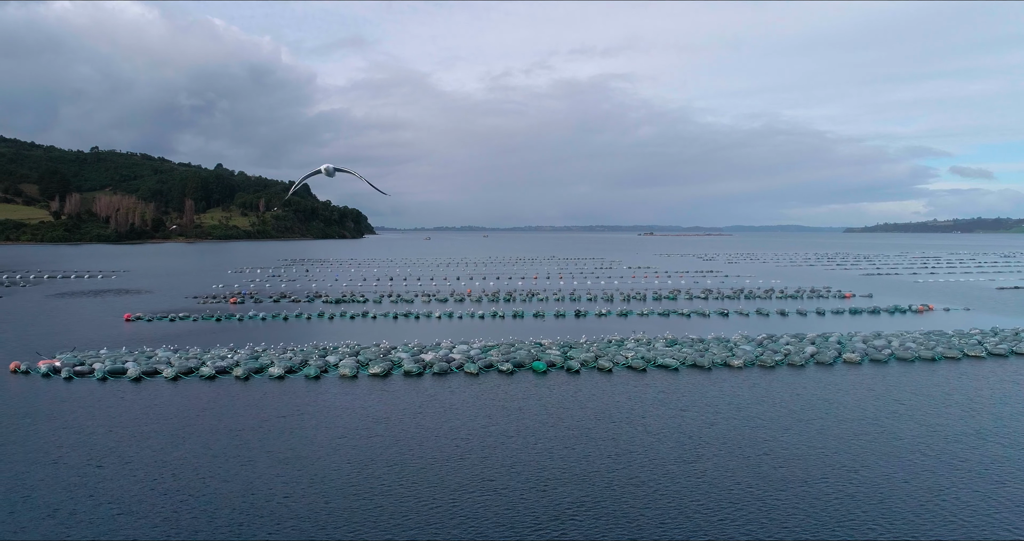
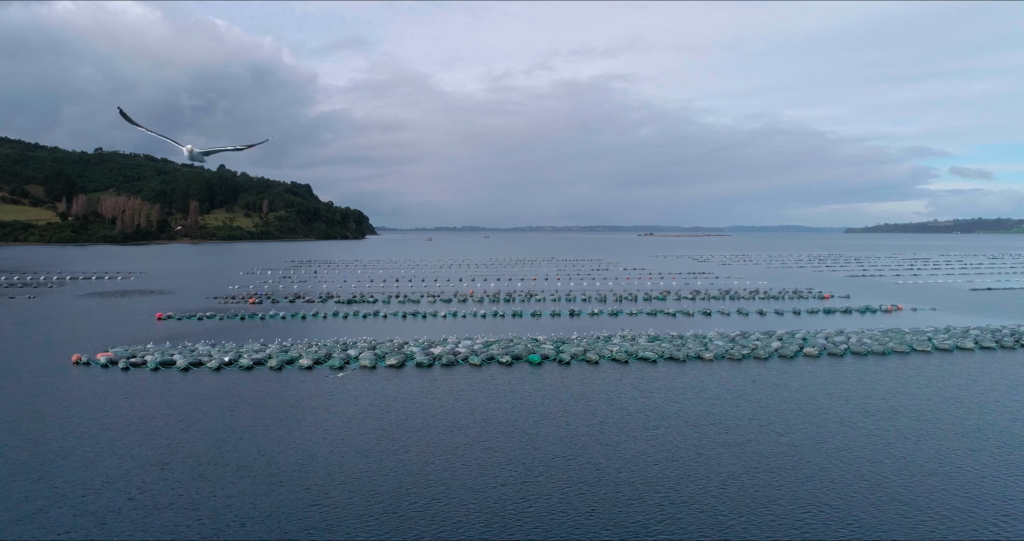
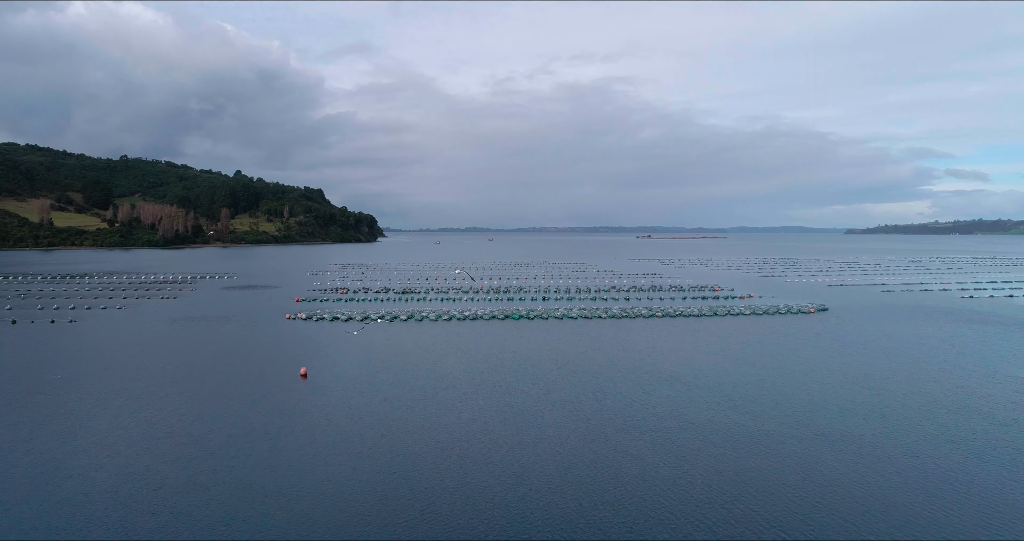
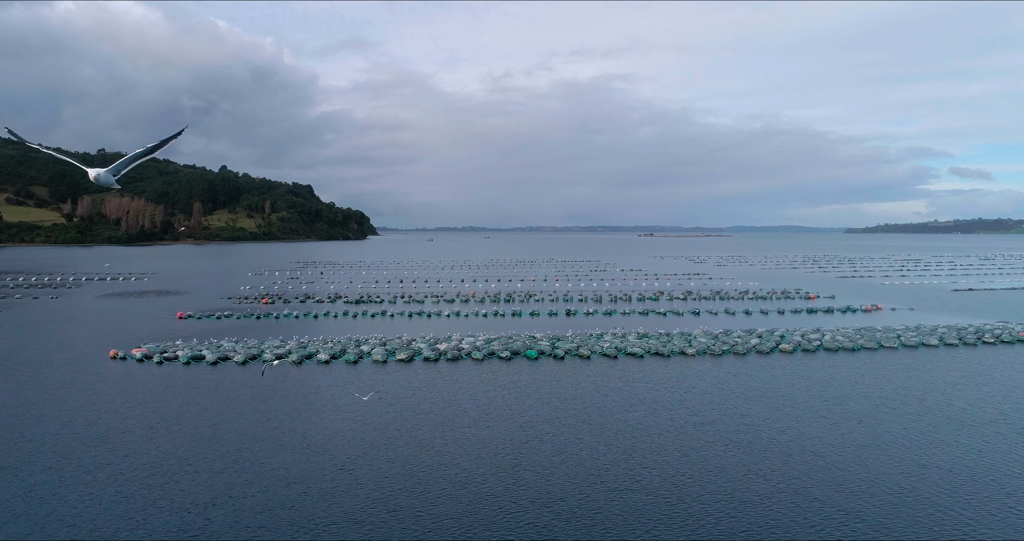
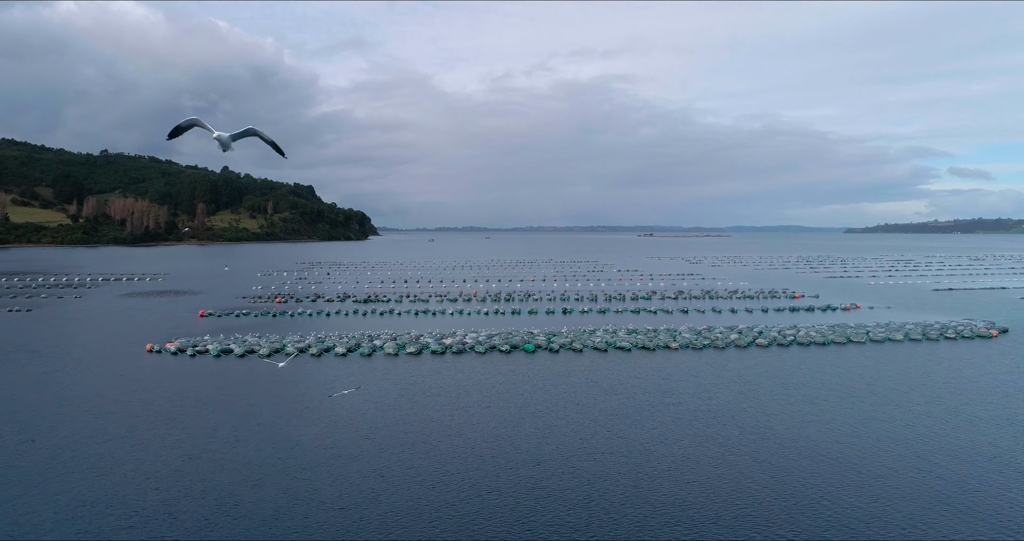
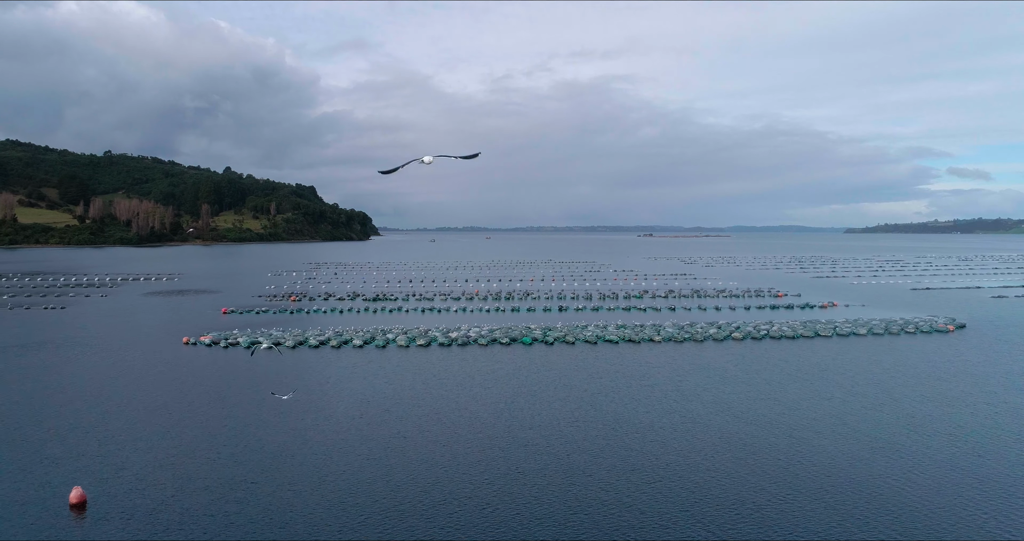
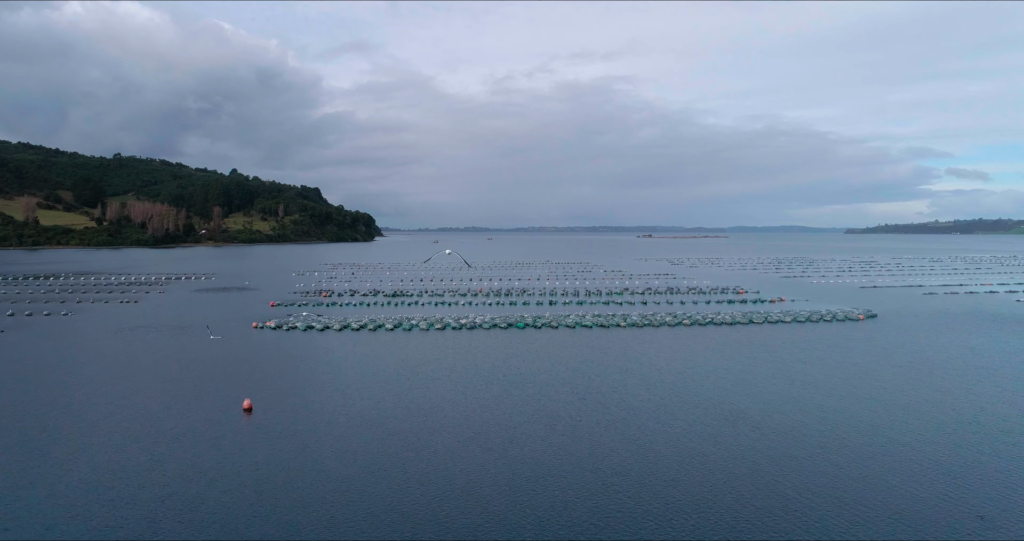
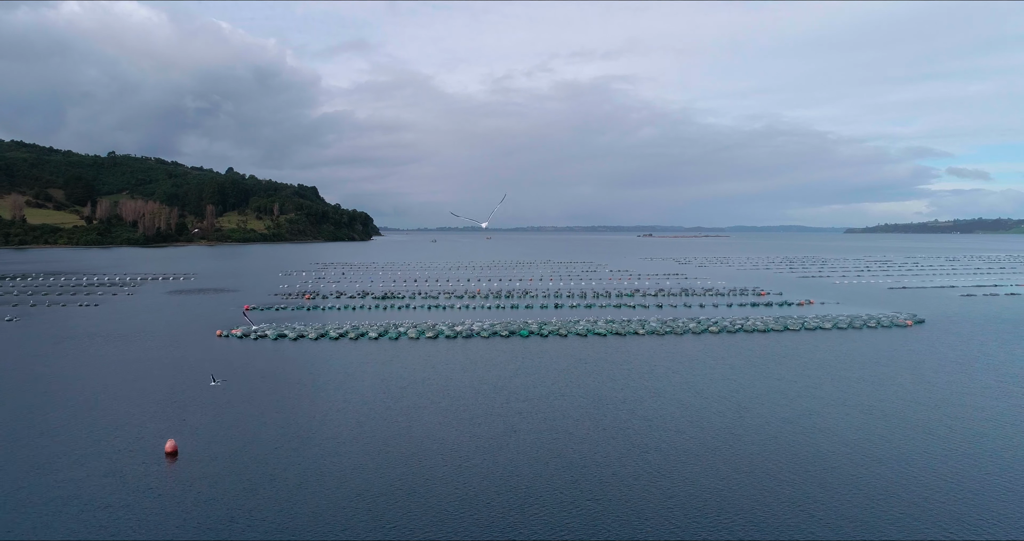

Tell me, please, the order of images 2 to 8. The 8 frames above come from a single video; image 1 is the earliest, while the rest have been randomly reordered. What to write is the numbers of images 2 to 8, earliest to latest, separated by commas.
2, 4, 5, 6, 8, 7, 3
